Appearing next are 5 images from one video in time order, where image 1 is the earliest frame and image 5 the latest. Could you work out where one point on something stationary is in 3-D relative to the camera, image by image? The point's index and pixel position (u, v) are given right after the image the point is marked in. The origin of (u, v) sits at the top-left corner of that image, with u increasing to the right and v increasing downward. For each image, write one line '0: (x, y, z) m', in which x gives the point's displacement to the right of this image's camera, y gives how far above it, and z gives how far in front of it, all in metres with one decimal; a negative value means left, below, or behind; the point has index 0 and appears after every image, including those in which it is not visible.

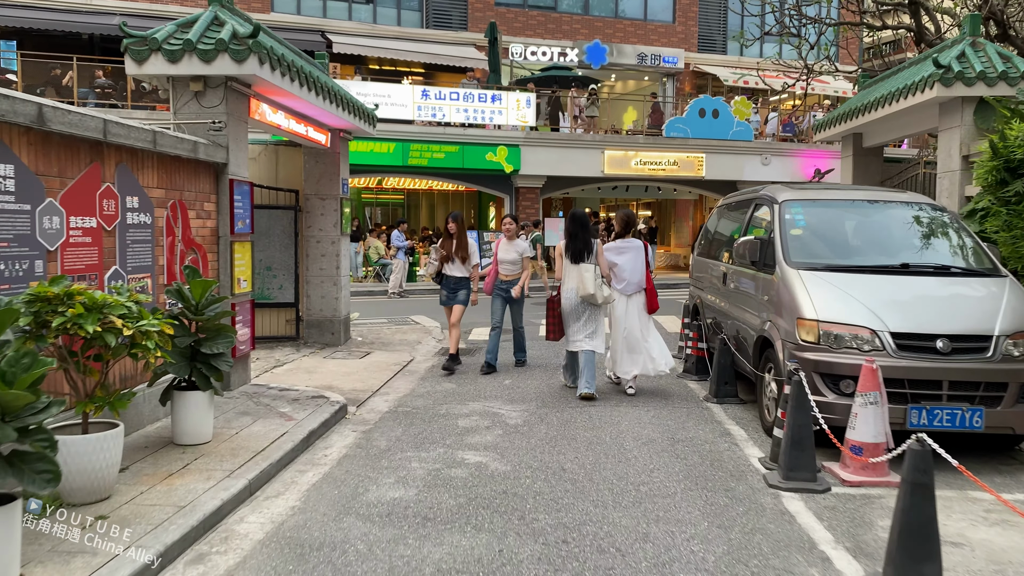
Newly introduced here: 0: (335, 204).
0: (-2.1, +1.0, +9.9) m
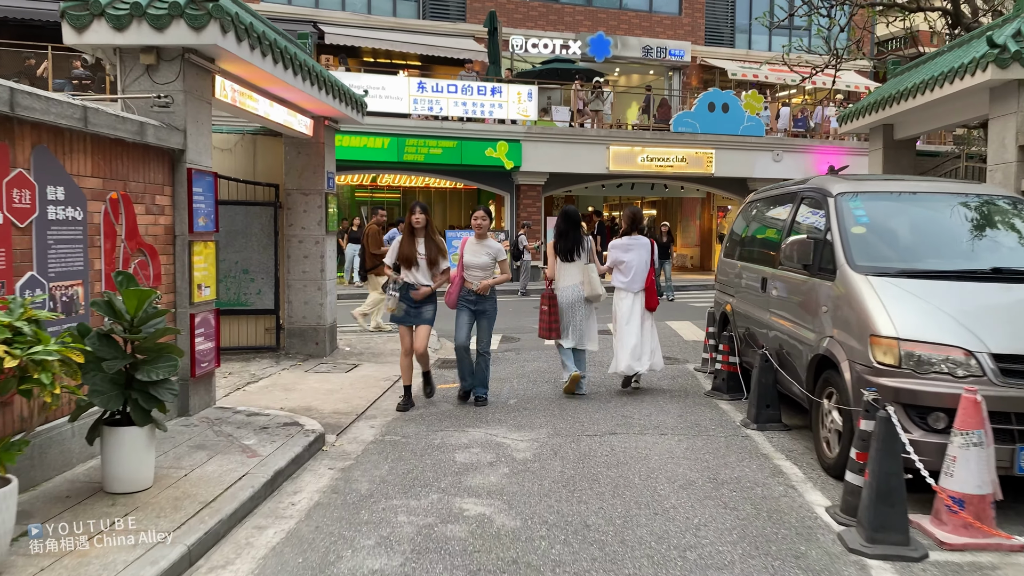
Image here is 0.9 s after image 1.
0: (-2.1, +1.0, +8.9) m
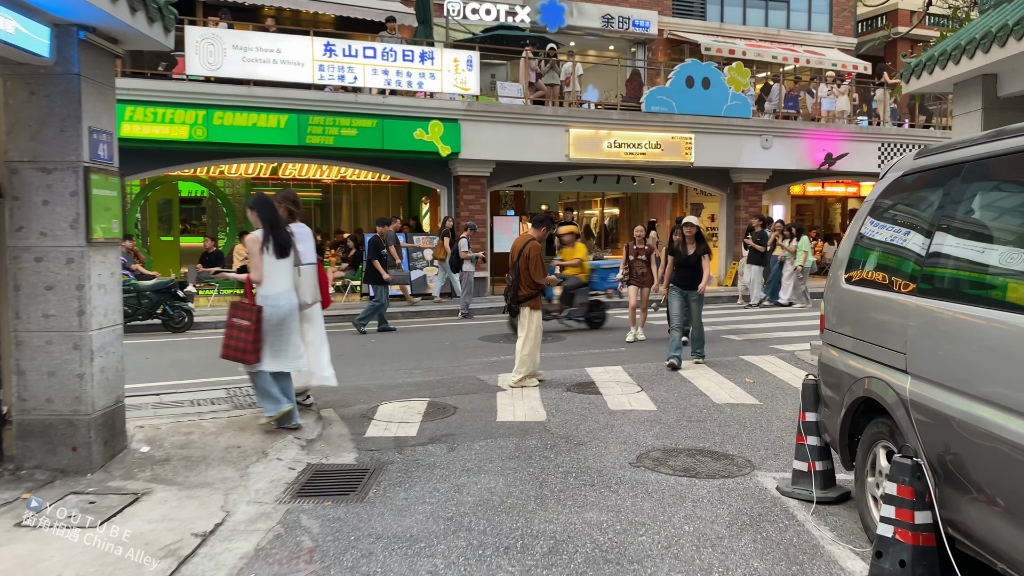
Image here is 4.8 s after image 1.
0: (-2.6, +0.6, +4.8) m
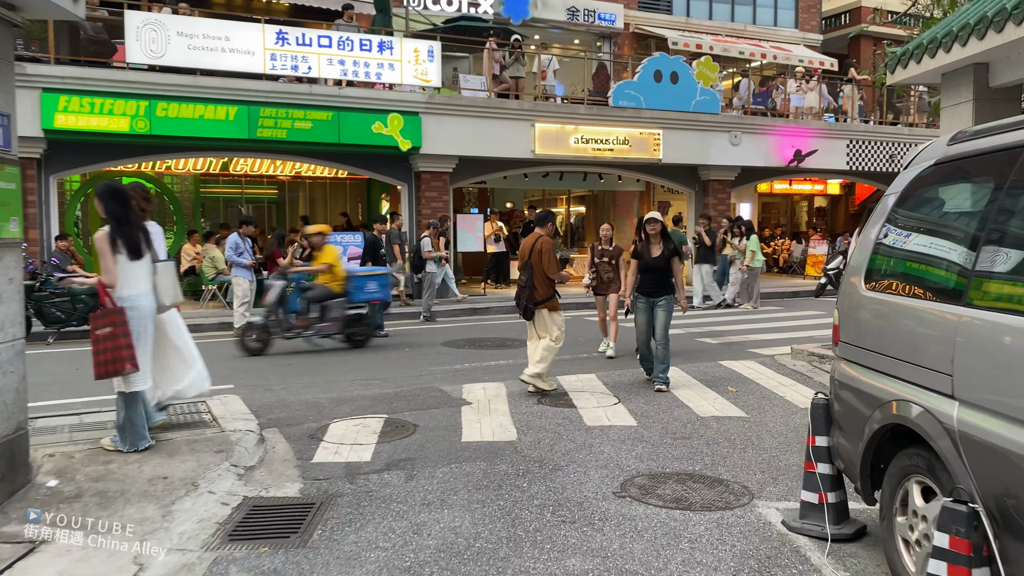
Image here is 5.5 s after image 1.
0: (-2.7, +0.6, +4.0) m
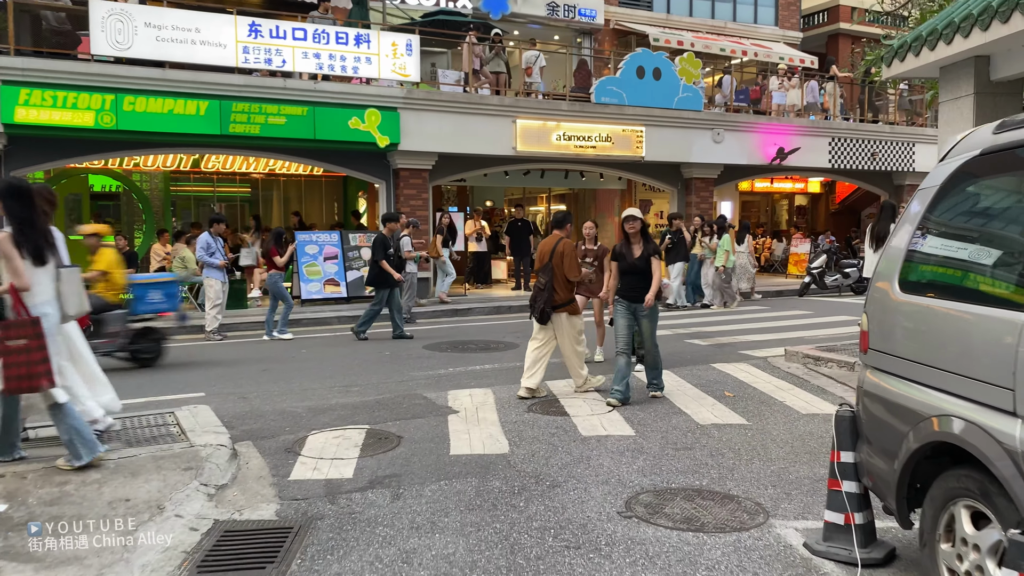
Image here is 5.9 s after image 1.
0: (-2.7, +0.6, +3.6) m
